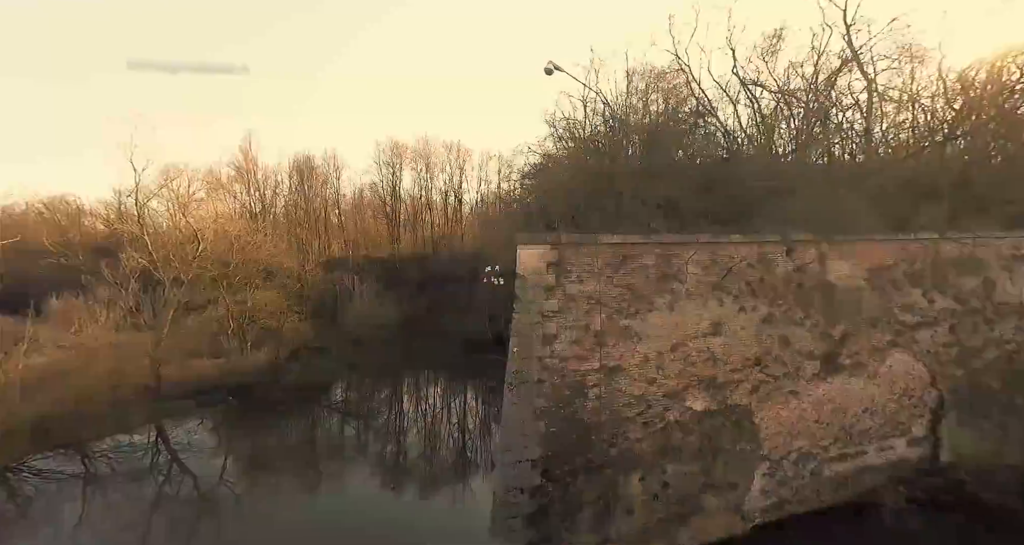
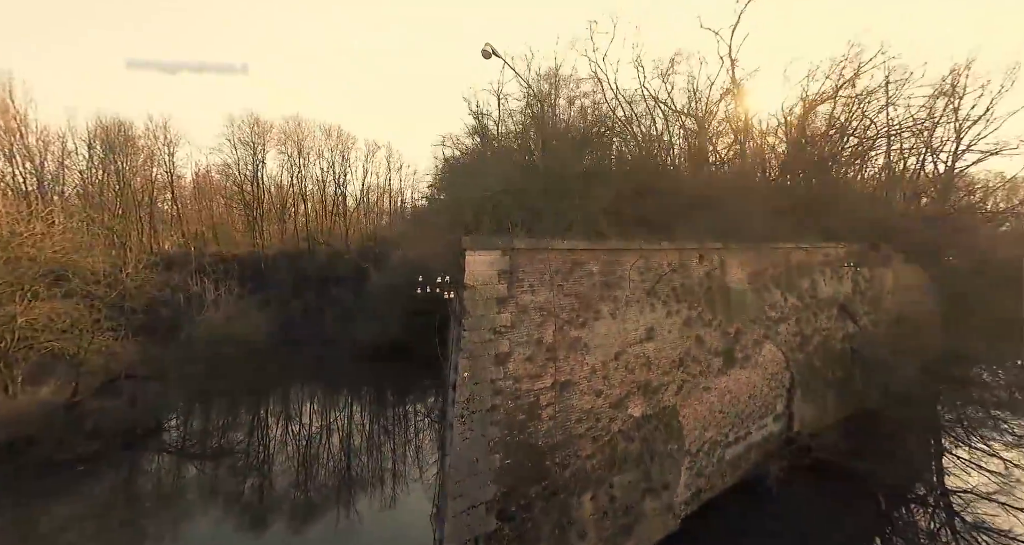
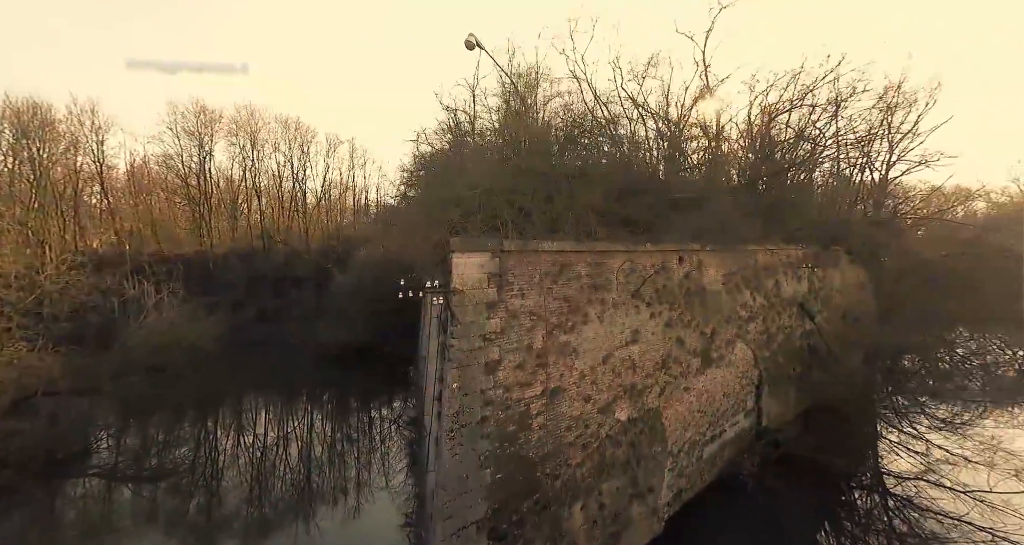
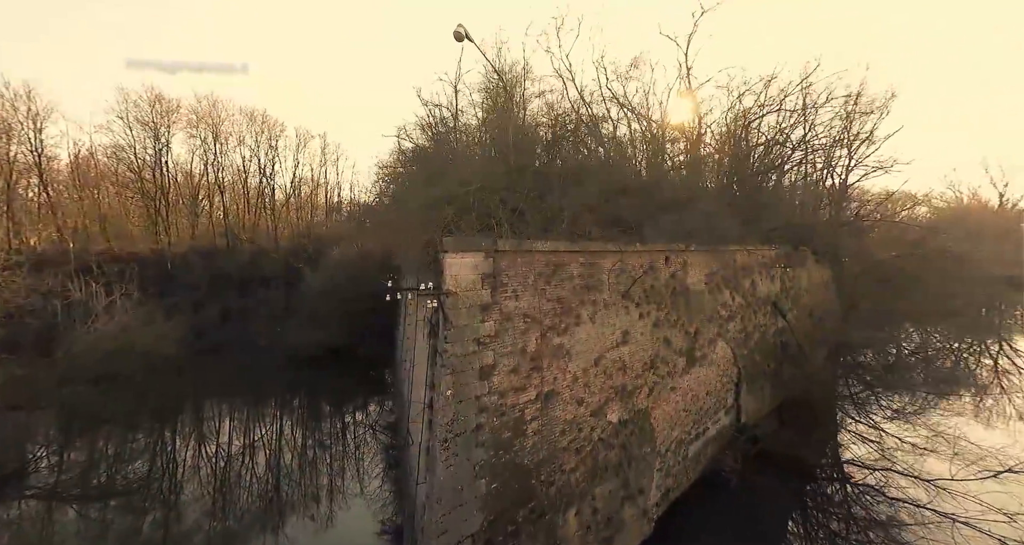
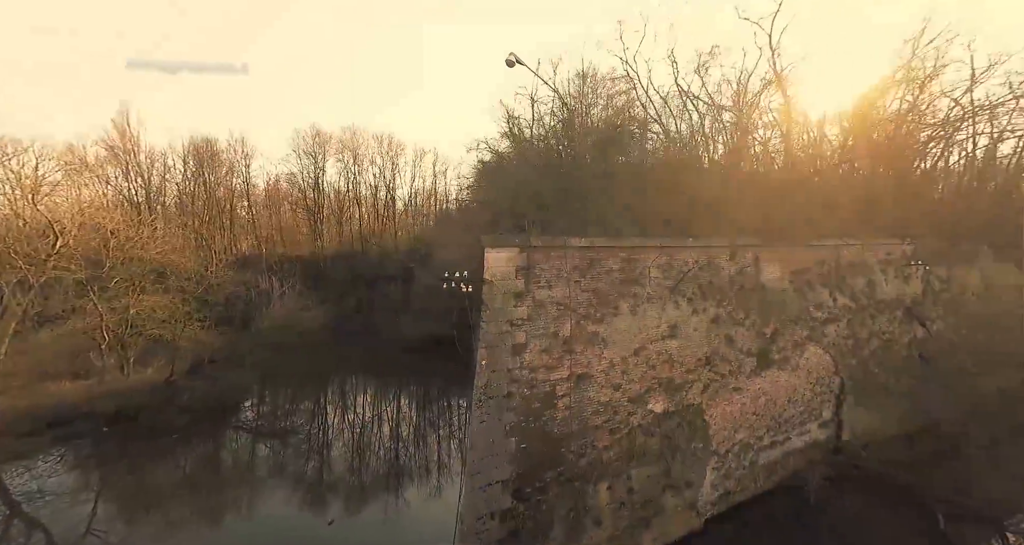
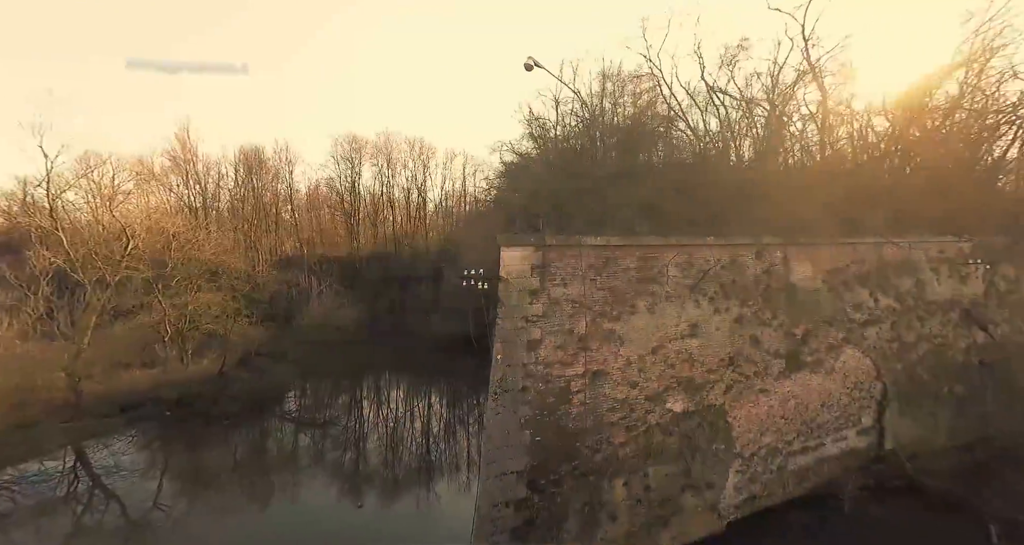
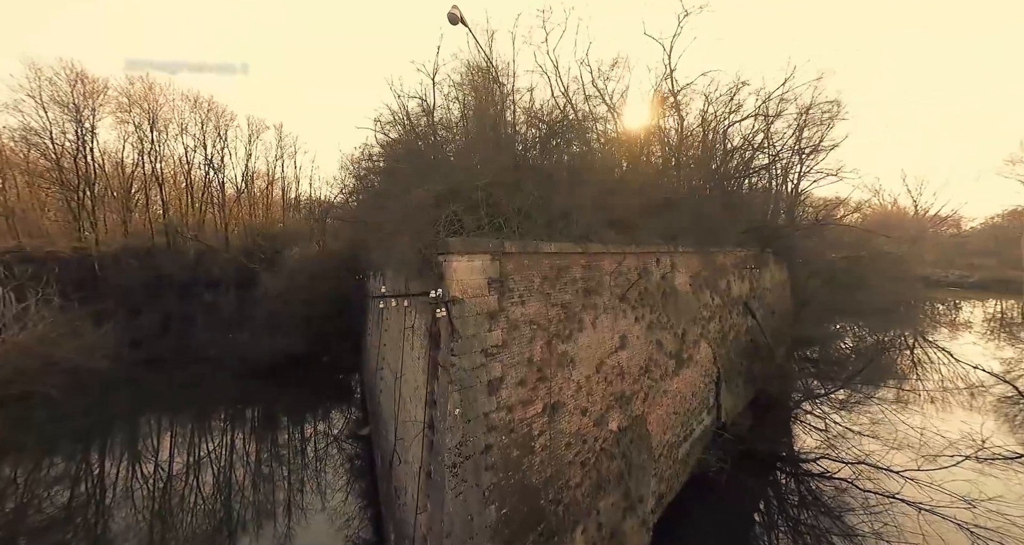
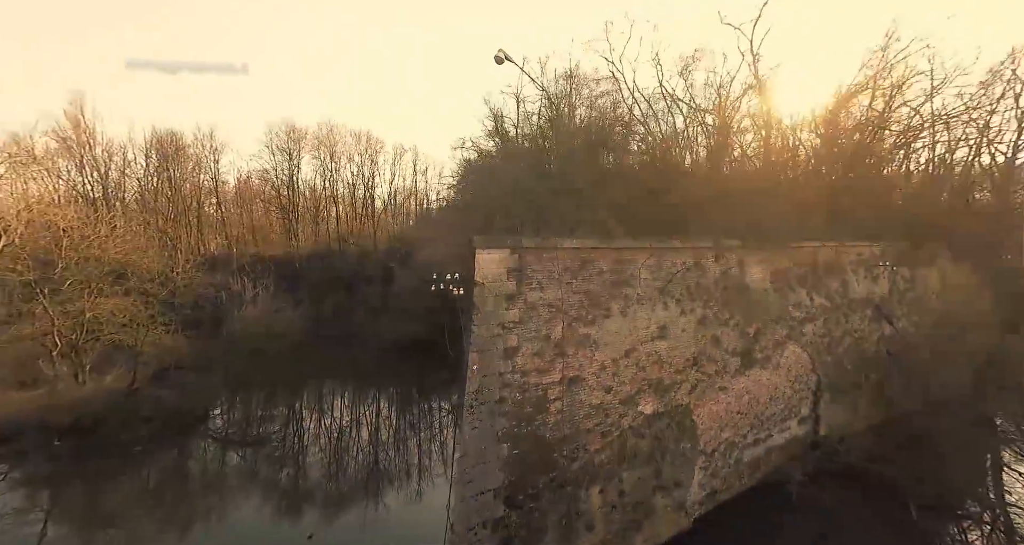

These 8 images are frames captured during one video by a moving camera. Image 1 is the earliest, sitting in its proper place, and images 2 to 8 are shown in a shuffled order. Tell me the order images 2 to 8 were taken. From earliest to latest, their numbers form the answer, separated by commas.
6, 5, 8, 2, 3, 4, 7
